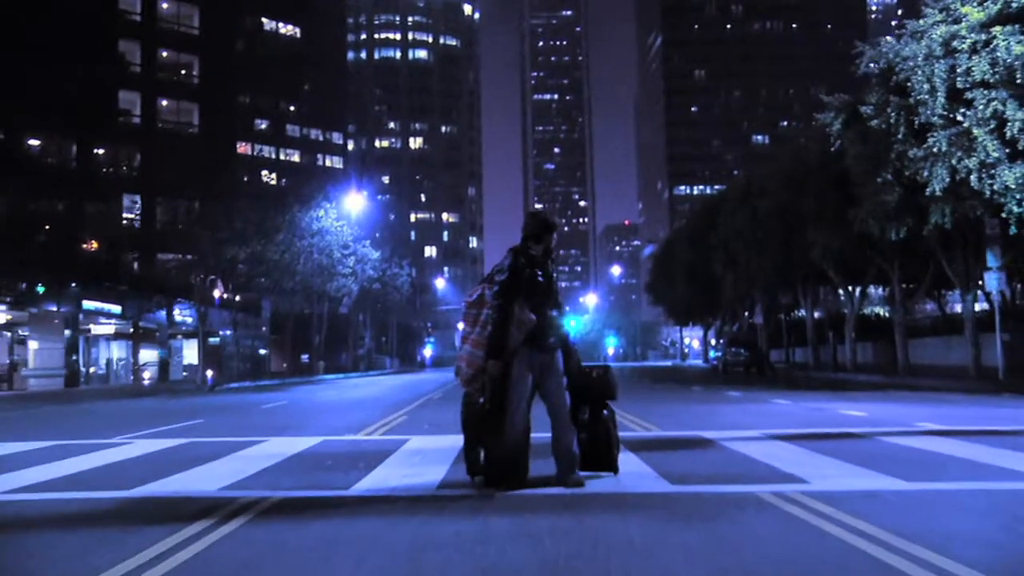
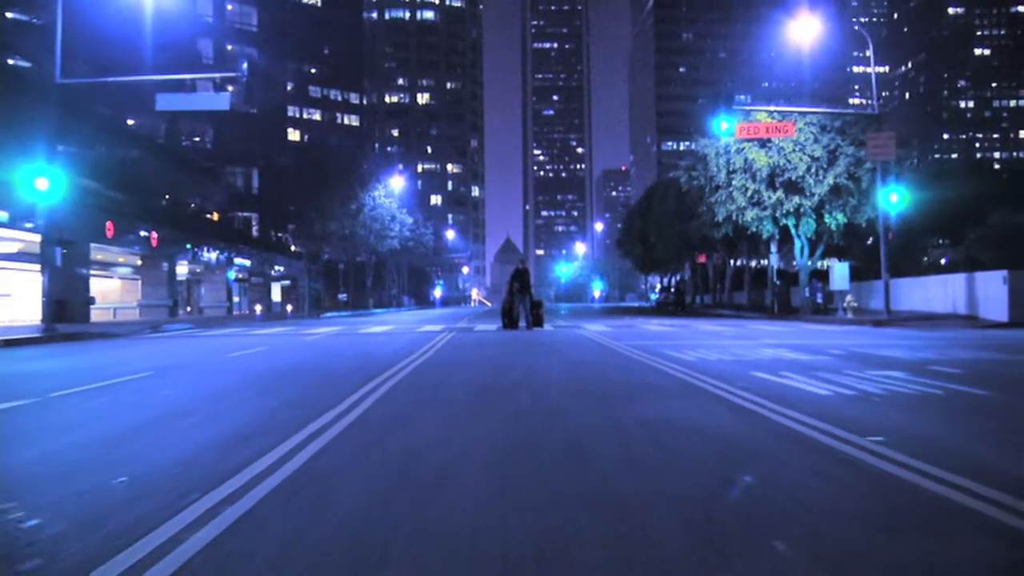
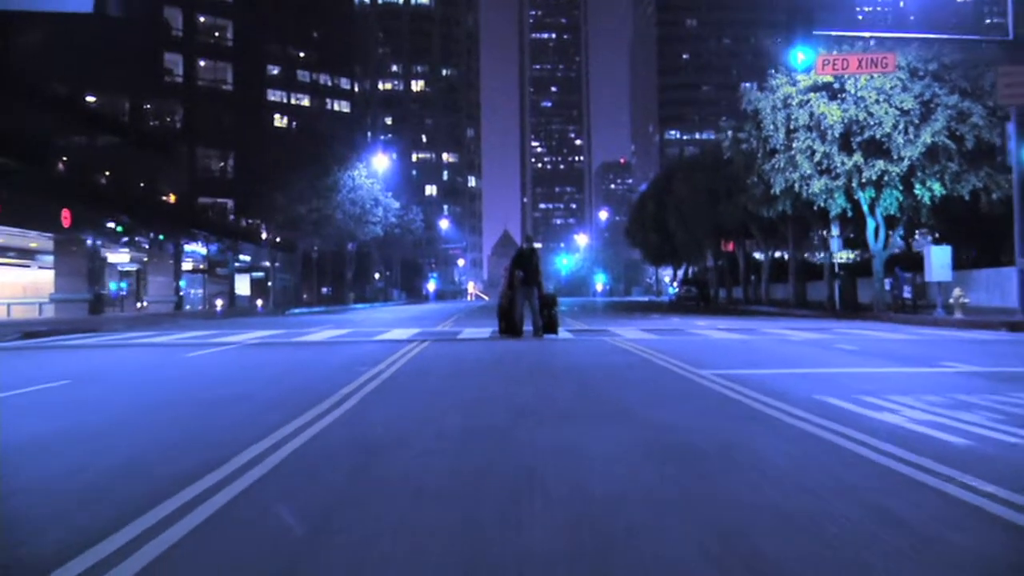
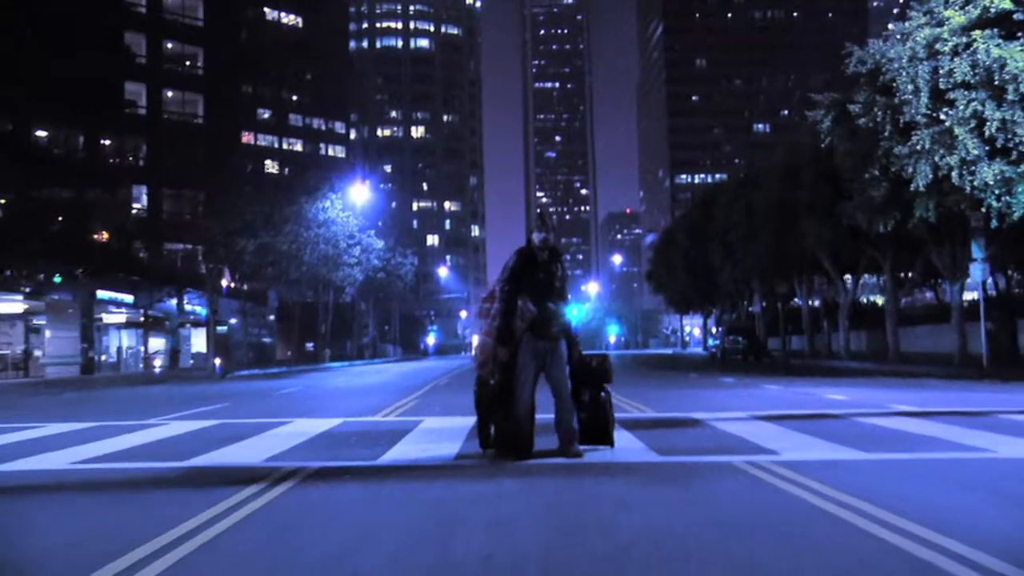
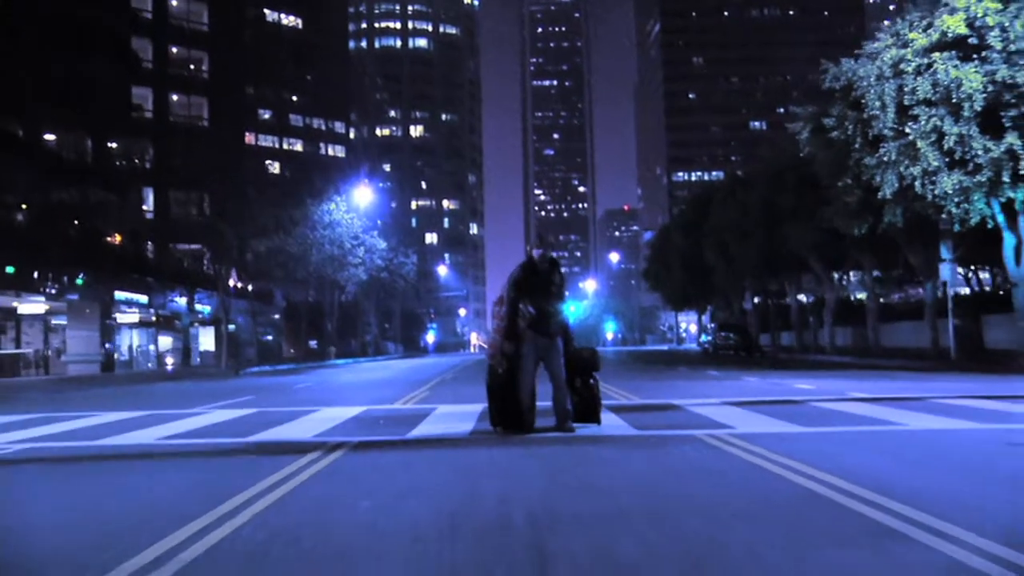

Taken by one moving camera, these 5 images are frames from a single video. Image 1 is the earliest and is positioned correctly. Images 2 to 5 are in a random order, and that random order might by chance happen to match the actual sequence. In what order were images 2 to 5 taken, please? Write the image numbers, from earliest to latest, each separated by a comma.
4, 5, 3, 2
